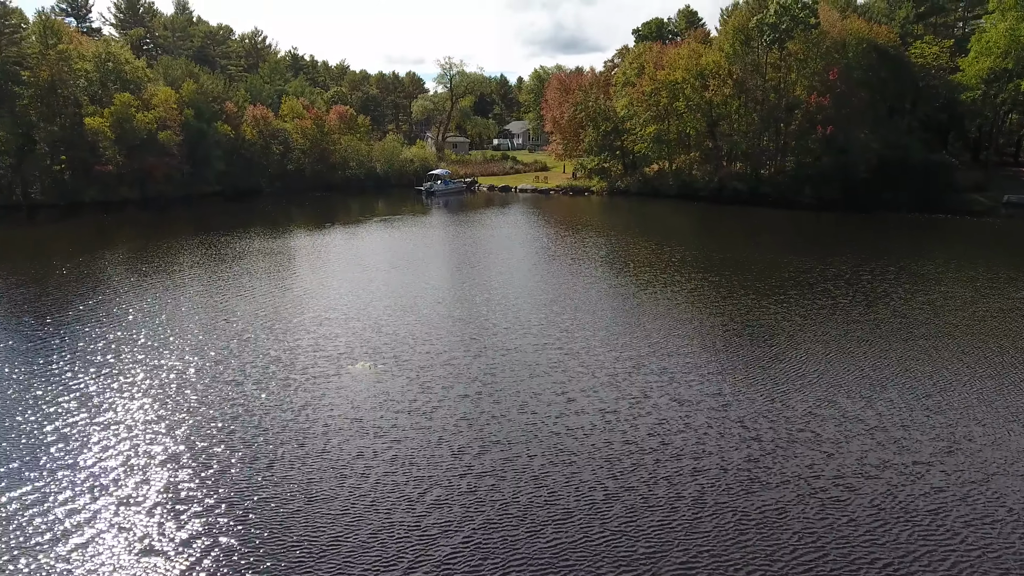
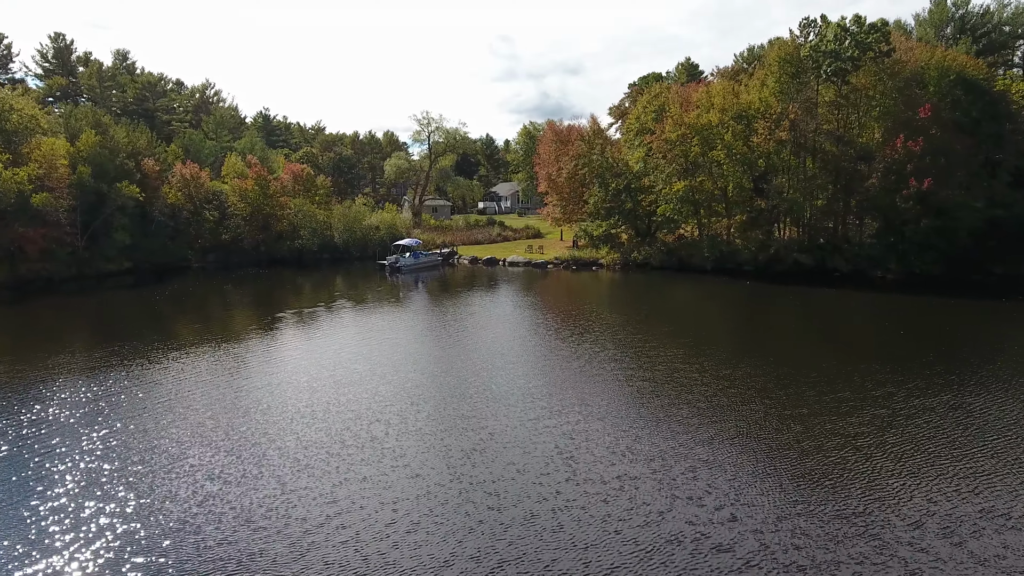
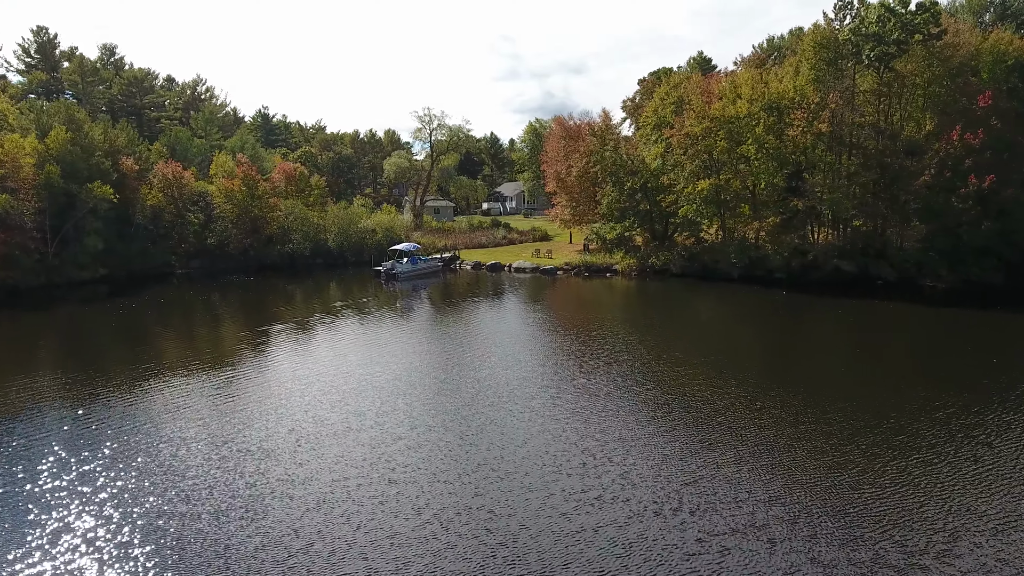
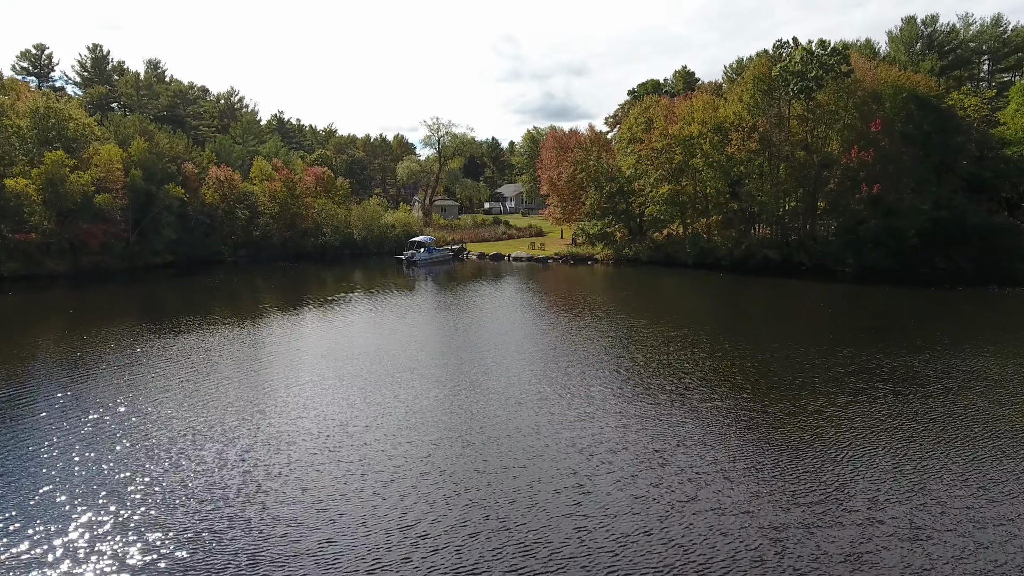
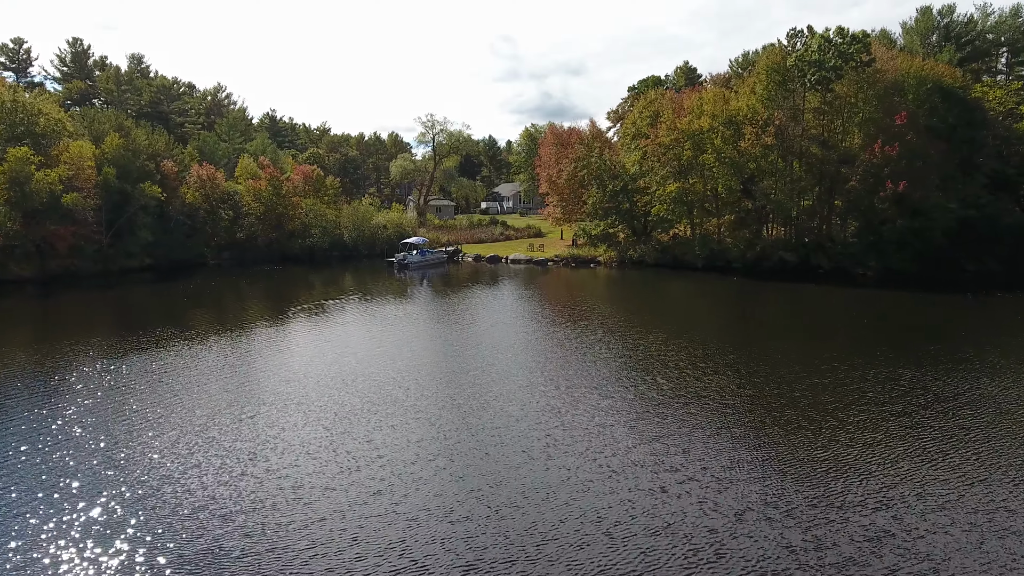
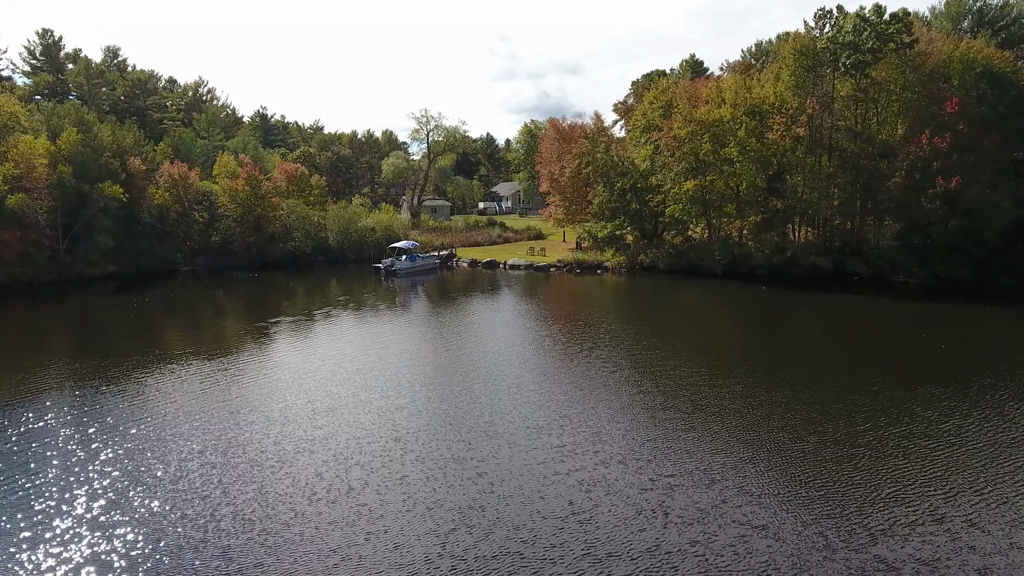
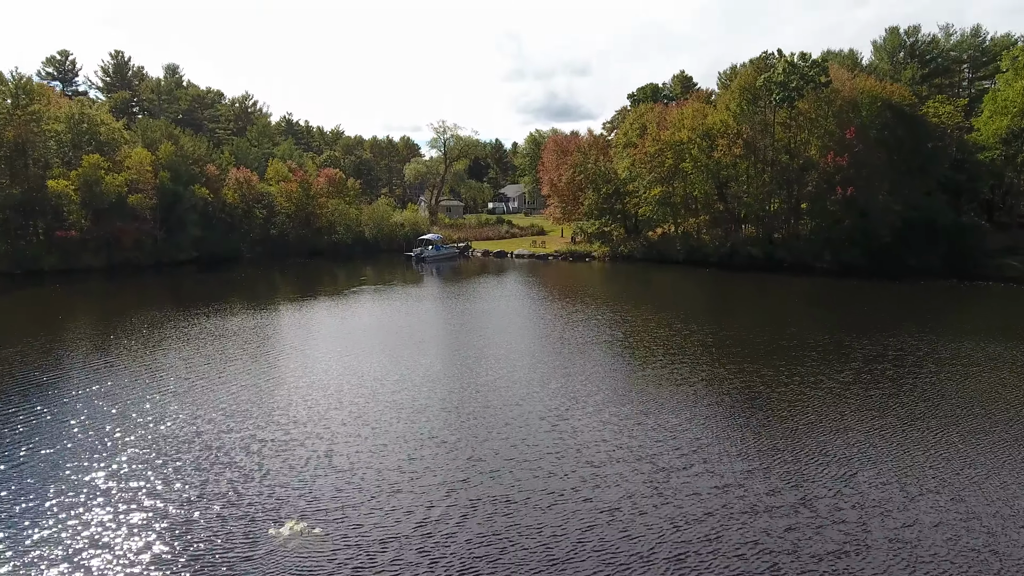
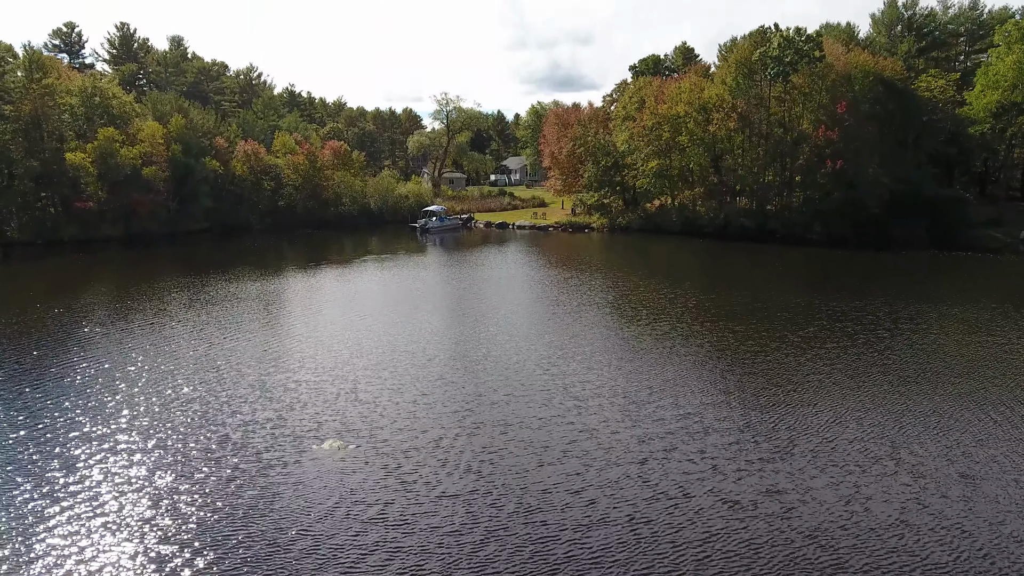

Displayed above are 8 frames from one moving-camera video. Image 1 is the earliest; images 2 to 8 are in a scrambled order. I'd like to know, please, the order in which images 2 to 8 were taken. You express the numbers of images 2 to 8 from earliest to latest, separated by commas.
8, 7, 4, 5, 2, 6, 3
